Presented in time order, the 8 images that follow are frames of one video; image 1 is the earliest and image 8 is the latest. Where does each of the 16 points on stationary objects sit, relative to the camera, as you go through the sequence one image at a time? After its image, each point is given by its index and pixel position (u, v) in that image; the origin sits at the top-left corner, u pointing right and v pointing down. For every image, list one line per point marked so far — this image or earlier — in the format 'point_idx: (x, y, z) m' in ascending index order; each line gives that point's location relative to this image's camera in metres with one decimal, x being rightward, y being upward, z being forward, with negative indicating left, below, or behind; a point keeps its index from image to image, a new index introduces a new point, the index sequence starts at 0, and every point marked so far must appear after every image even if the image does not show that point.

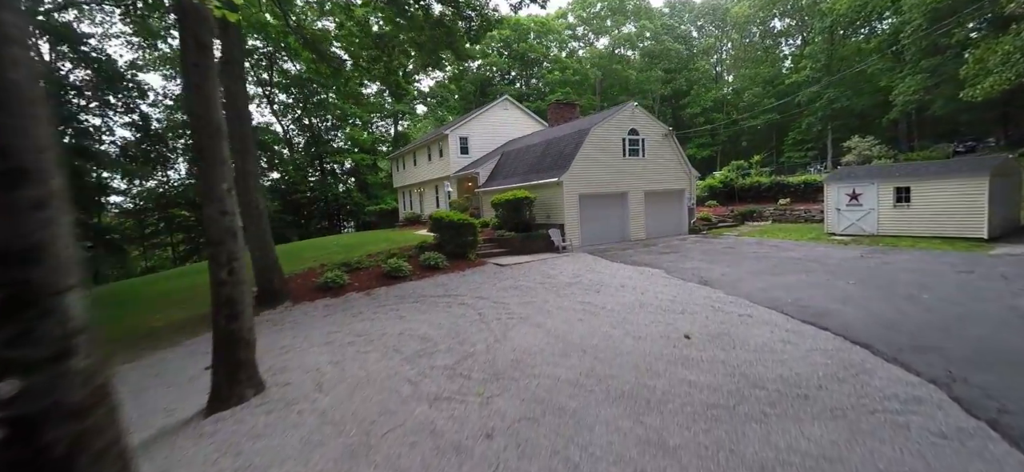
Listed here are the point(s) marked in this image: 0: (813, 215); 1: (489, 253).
0: (+12.1, +0.8, +16.8) m
1: (-0.7, -0.6, +13.1) m
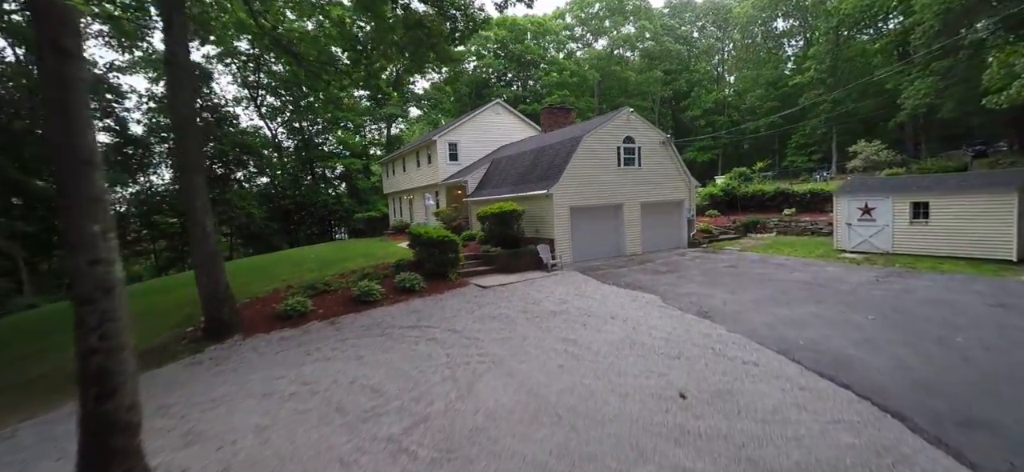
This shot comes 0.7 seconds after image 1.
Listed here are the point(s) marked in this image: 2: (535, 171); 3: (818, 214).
0: (+11.7, +0.3, +15.8) m
1: (-1.2, -1.1, +12.1) m
2: (+0.8, +2.3, +14.8) m
3: (+12.6, +0.9, +17.2) m
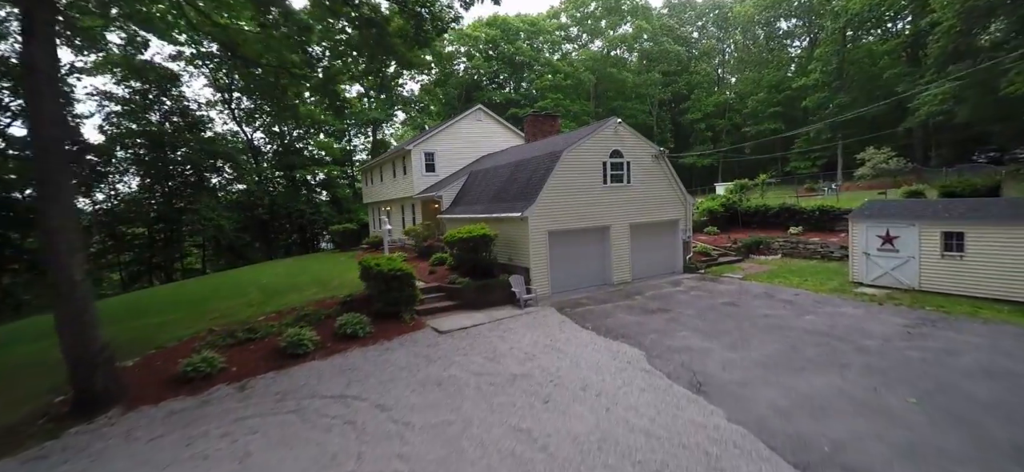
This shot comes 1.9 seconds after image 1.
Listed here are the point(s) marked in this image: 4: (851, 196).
0: (+10.9, -0.5, +14.2) m
1: (-2.0, -1.9, +10.5) m
2: (0.0, +1.5, +13.2) m
3: (+11.8, +0.1, +15.5) m
4: (+14.2, +1.6, +17.4) m
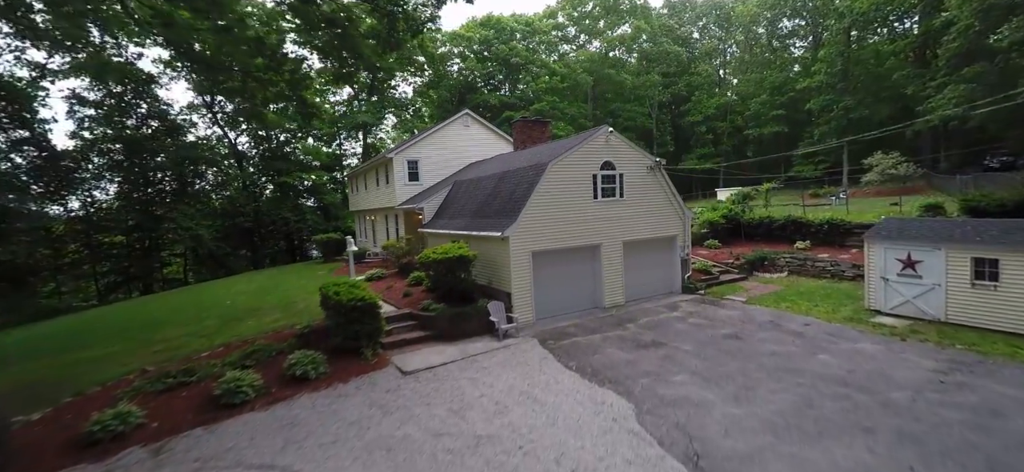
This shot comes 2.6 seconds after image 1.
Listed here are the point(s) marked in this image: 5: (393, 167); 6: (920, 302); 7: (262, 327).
0: (+10.4, -1.0, +13.1) m
1: (-2.5, -2.4, +9.4) m
2: (-0.5, +0.9, +12.1) m
3: (+11.3, -0.5, +14.4) m
4: (+13.7, +1.1, +16.3) m
5: (-5.1, +2.9, +17.8) m
6: (+9.1, -1.5, +9.4) m
7: (-6.1, -2.2, +10.2) m
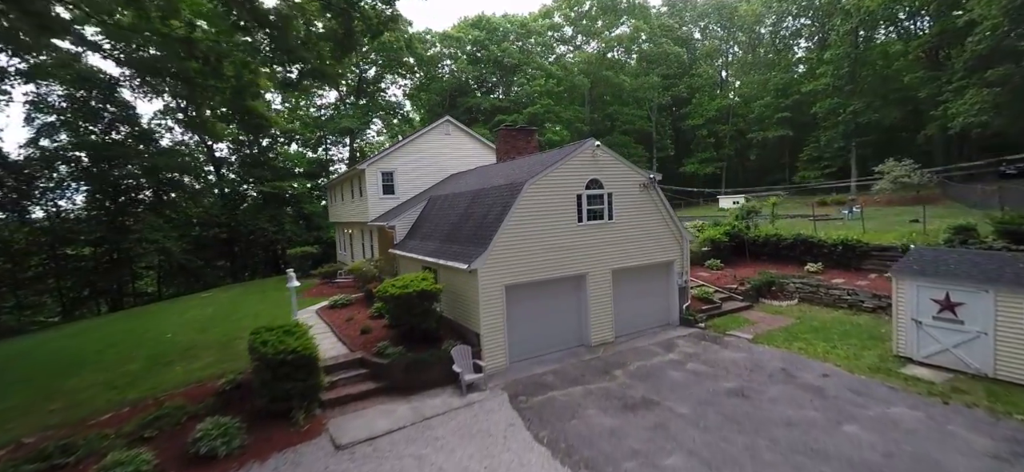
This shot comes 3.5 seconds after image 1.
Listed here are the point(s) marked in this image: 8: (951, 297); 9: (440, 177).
0: (+9.7, -1.7, +11.6) m
1: (-3.2, -3.1, +8.0) m
2: (-1.2, +0.2, +10.6) m
3: (+10.6, -1.2, +12.9) m
4: (+13.0, +0.3, +14.8) m
5: (-5.7, +2.2, +16.3) m
6: (+8.5, -2.2, +7.9) m
7: (-6.8, -2.9, +8.8) m
8: (+8.3, -1.1, +7.9) m
9: (-3.1, +2.5, +17.6) m
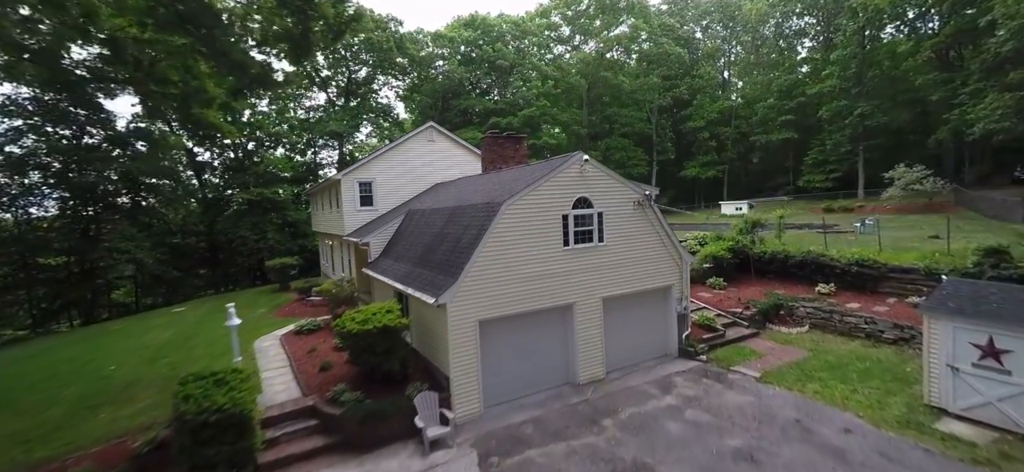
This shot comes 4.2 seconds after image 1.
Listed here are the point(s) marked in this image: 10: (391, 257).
0: (+9.2, -2.3, +10.4) m
1: (-3.7, -3.6, +6.9) m
2: (-1.7, -0.3, +9.5) m
3: (+10.1, -1.8, +11.8) m
4: (+12.5, -0.2, +13.6) m
5: (-6.2, +1.7, +15.2) m
6: (+8.0, -2.8, +6.7) m
7: (-7.3, -3.4, +7.6) m
8: (+7.8, -1.7, +6.7) m
9: (-3.5, +2.0, +16.5) m
10: (-3.5, -0.6, +11.8) m
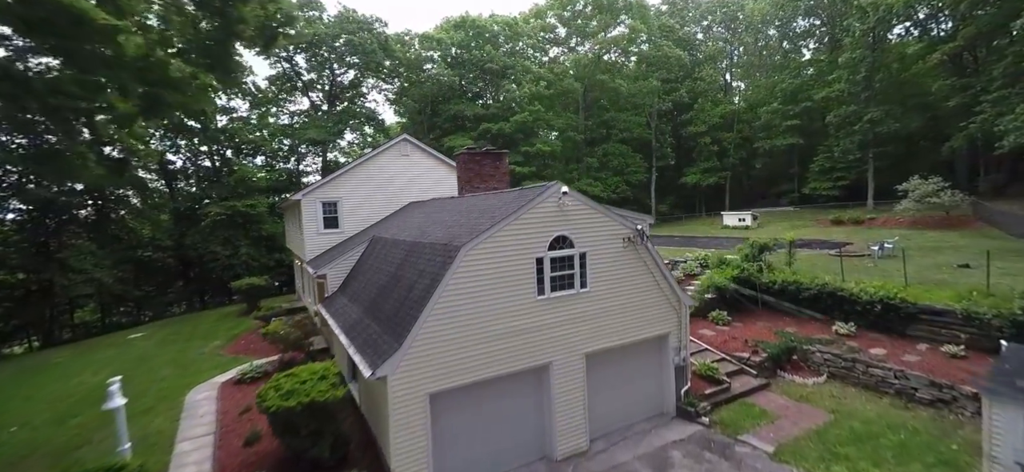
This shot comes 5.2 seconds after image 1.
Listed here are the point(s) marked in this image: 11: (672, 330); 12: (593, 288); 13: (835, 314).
0: (+8.5, -3.2, +8.8) m
1: (-4.4, -4.5, +5.3) m
2: (-2.3, -1.2, +8.0) m
3: (+9.5, -2.6, +10.2) m
4: (+11.9, -1.1, +12.1) m
5: (-6.9, +0.8, +13.7) m
6: (+7.3, -3.6, +5.1) m
7: (-8.0, -4.3, +6.1) m
8: (+7.2, -2.6, +5.2) m
9: (-4.2, +1.1, +15.0) m
10: (-4.1, -1.4, +10.3) m
11: (+3.5, -2.1, +9.1) m
12: (+1.6, -1.0, +8.1) m
13: (+9.1, -2.2, +11.8) m
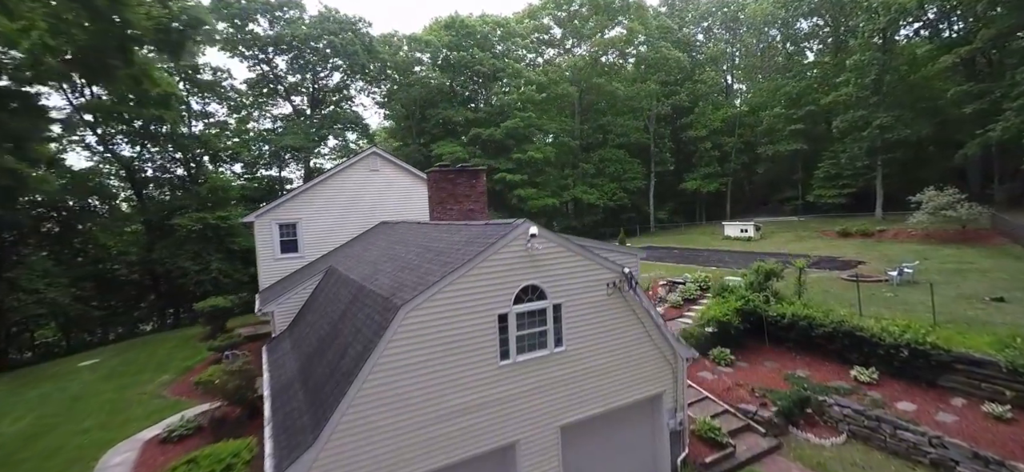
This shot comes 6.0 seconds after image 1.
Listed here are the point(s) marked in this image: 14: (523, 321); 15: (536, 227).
0: (+7.9, -4.0, +7.4) m
1: (-5.0, -5.3, +3.9) m
2: (-3.0, -1.9, +6.6) m
3: (+8.8, -3.4, +8.8) m
4: (+11.3, -1.9, +10.7) m
5: (-7.5, +0.1, +12.3) m
6: (+6.6, -4.4, +3.7) m
7: (-8.6, -5.1, +4.7) m
8: (+6.5, -3.4, +3.8) m
9: (-4.8, +0.4, +13.6) m
10: (-4.8, -2.2, +8.9) m
11: (+2.9, -2.8, +7.7) m
12: (+0.9, -1.8, +6.6) m
13: (+8.4, -3.0, +10.3) m
14: (+0.2, -1.3, +6.4) m
15: (+0.4, +0.2, +6.3) m
